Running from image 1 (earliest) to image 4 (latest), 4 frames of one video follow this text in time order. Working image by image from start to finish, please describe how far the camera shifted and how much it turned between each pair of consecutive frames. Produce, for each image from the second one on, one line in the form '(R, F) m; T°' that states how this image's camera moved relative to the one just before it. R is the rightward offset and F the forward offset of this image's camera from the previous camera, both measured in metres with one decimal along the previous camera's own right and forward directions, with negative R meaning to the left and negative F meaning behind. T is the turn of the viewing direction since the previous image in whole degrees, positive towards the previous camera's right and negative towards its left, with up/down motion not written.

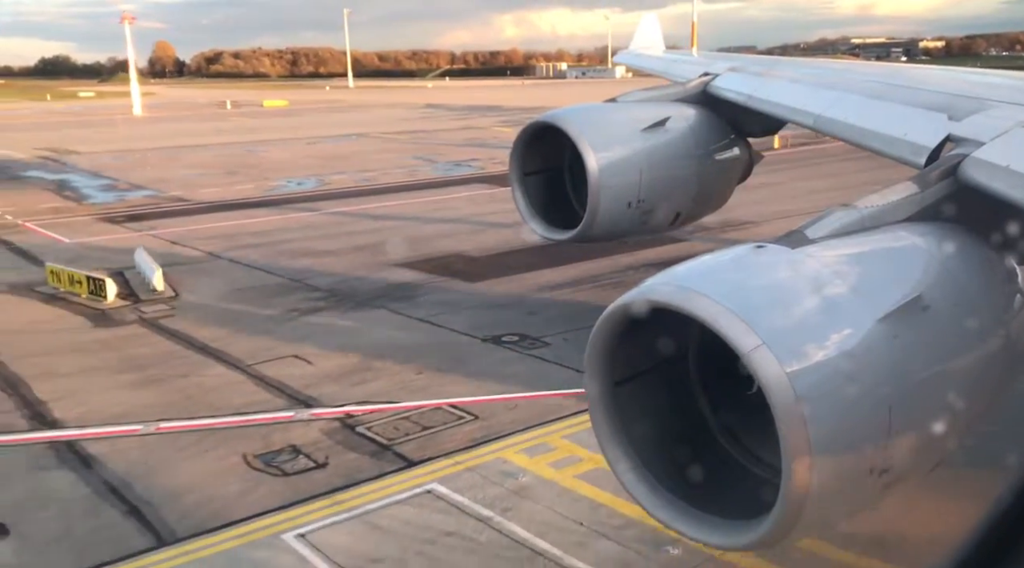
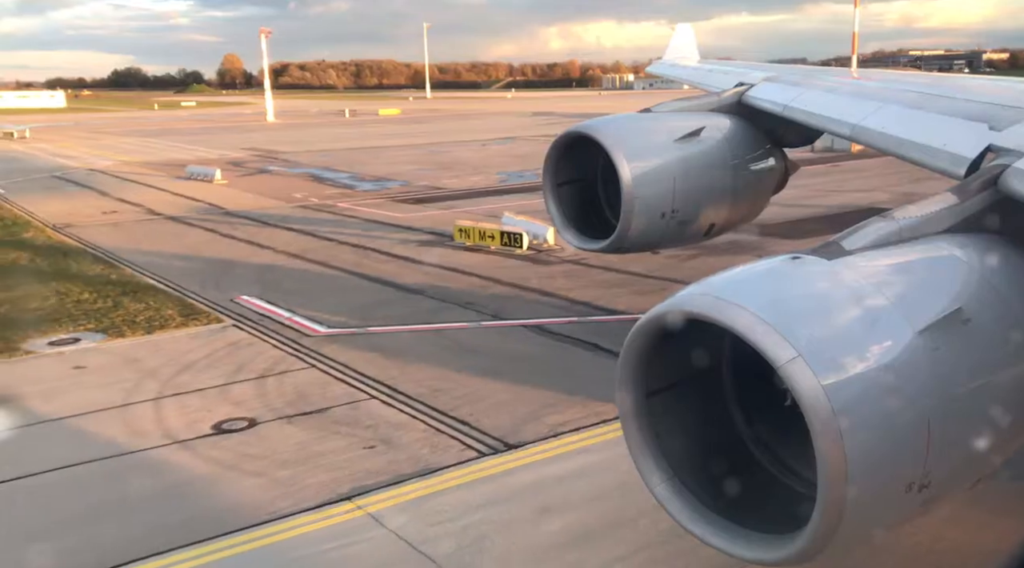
(-3.2, -2.5) m; -2°
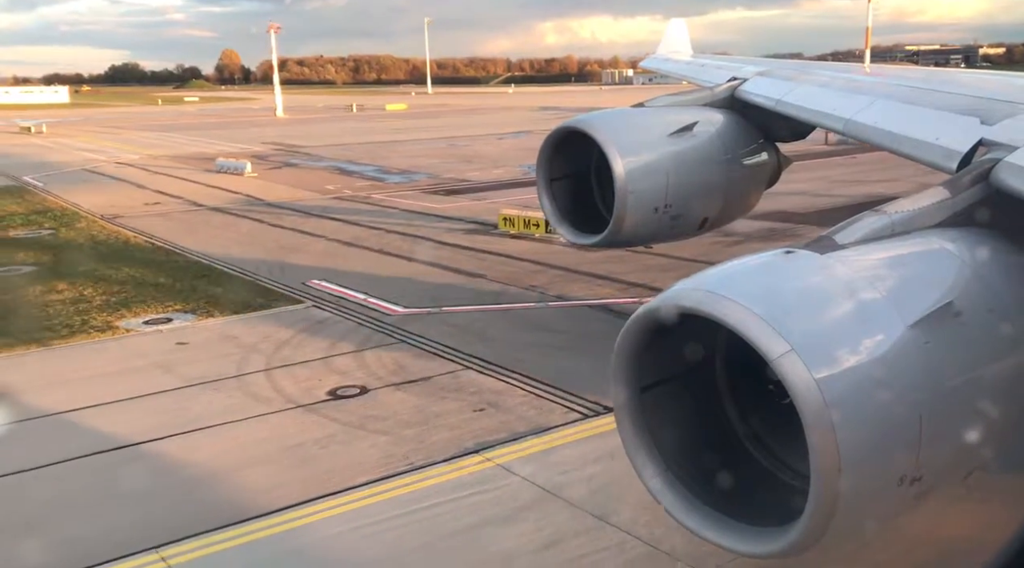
(-0.6, -0.5) m; 0°
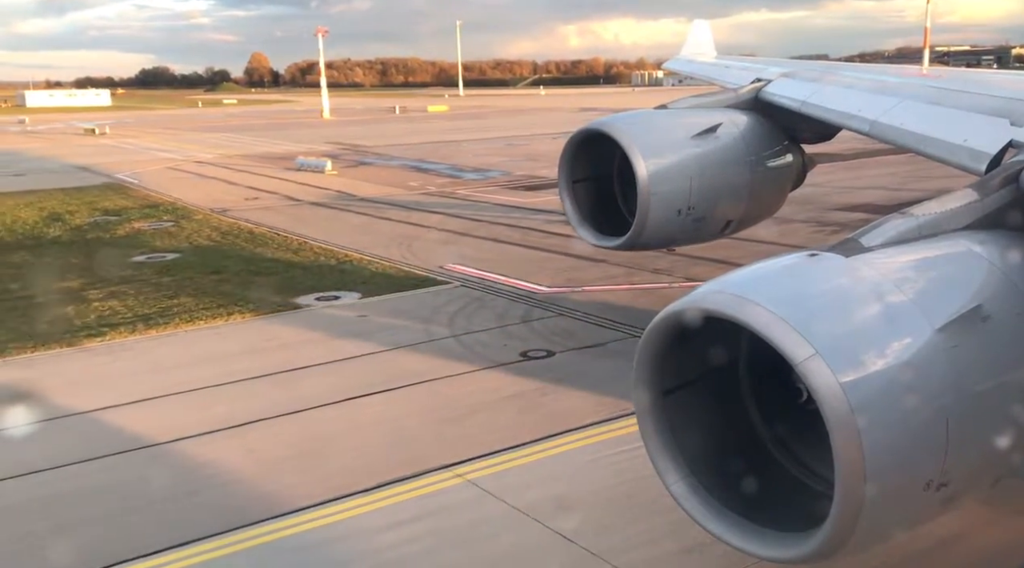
(-1.0, -0.7) m; -1°
